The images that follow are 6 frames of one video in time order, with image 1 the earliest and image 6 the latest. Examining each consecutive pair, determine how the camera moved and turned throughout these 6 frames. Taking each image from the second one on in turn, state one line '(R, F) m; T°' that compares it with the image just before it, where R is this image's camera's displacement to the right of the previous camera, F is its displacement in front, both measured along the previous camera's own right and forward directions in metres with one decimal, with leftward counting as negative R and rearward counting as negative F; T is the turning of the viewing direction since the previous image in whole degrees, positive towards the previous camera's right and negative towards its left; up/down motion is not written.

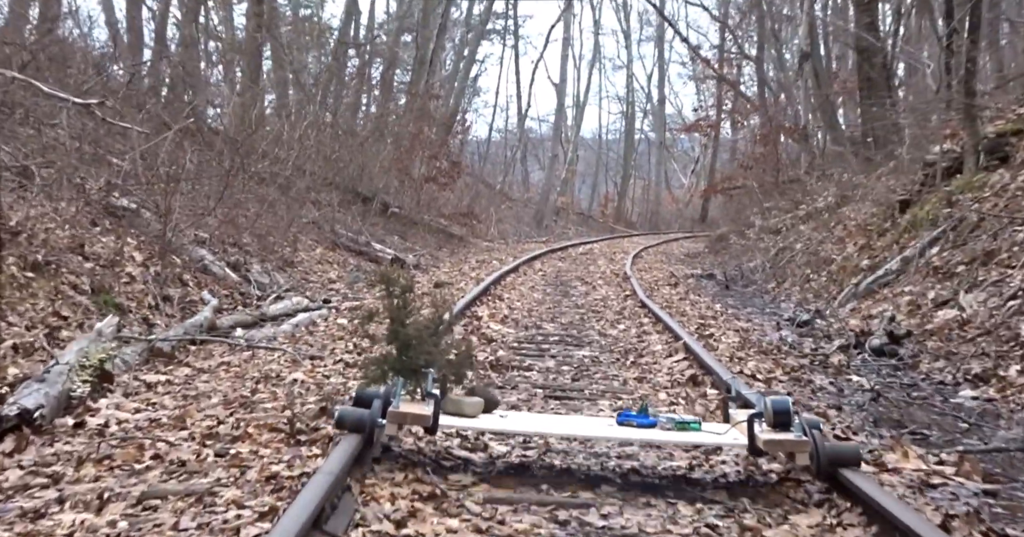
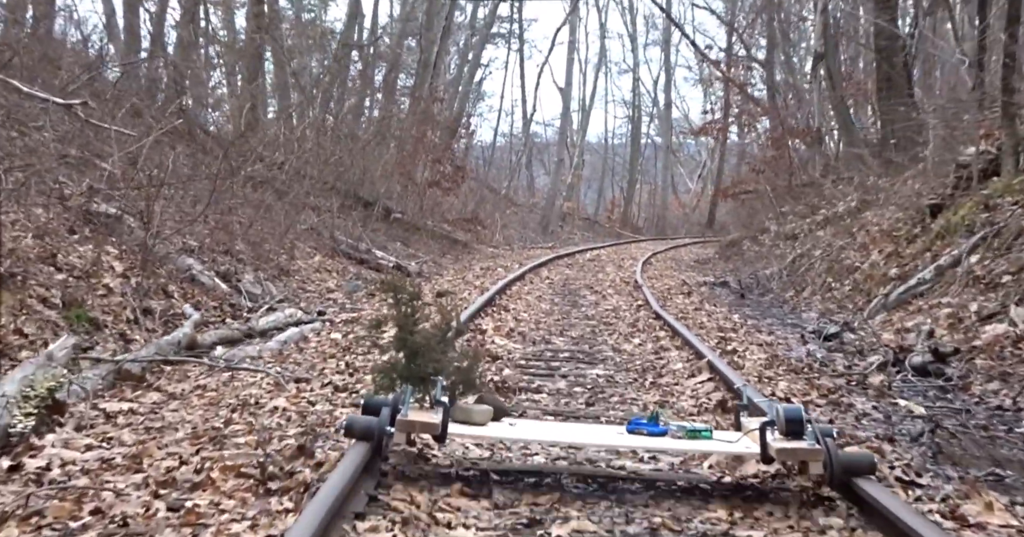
(0.0, +0.6) m; 0°
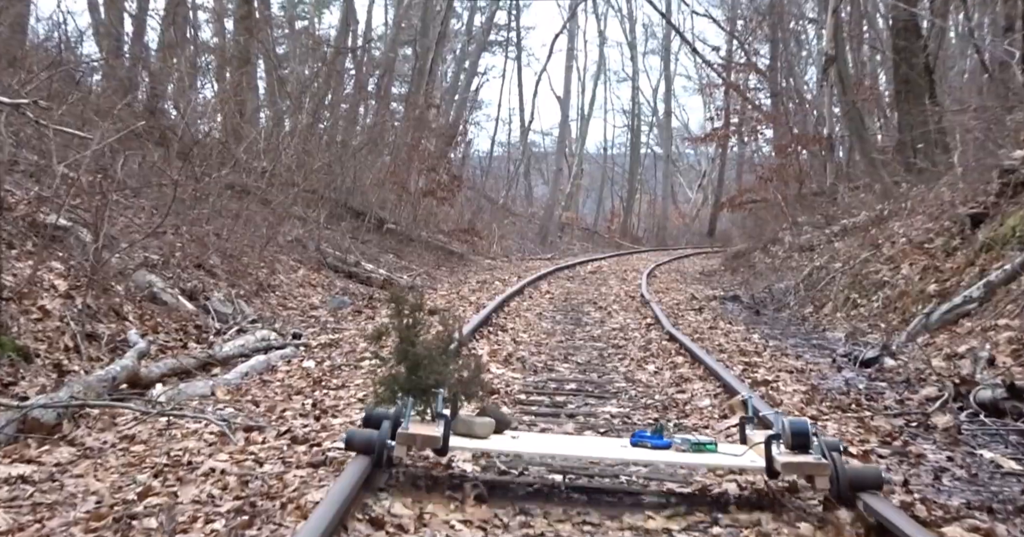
(0.0, +0.9) m; 0°
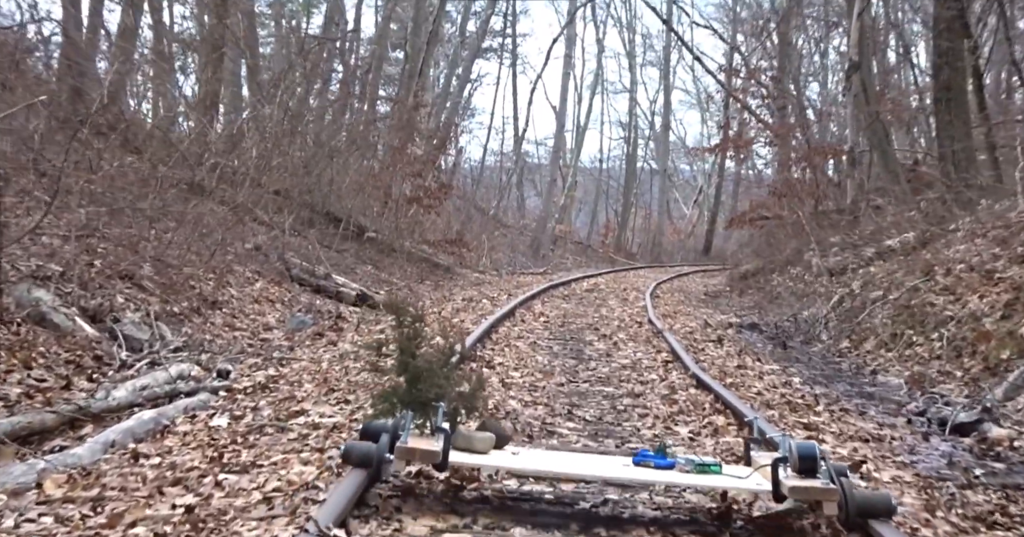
(0.0, +1.7) m; +1°
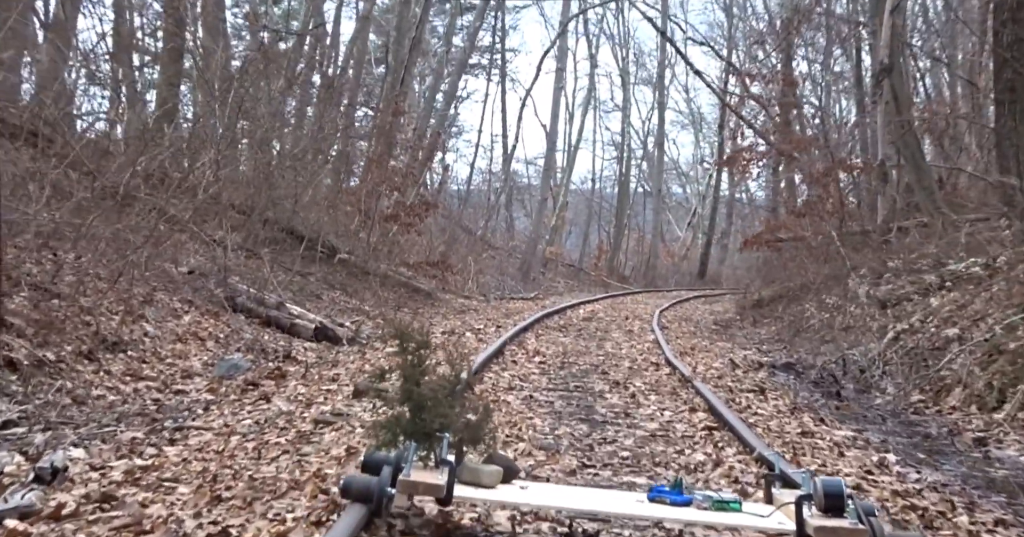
(0.0, +2.1) m; +1°
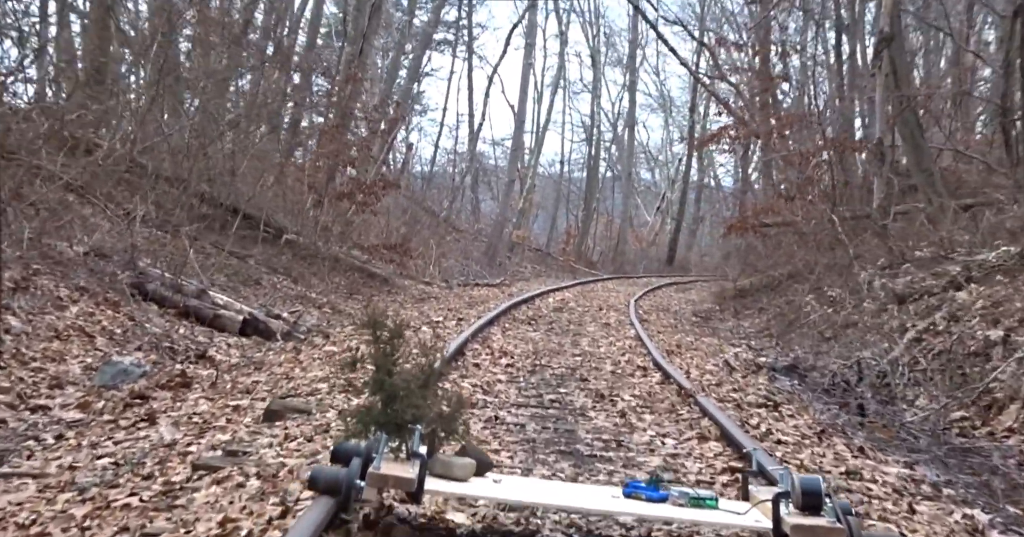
(0.0, +1.6) m; +2°
